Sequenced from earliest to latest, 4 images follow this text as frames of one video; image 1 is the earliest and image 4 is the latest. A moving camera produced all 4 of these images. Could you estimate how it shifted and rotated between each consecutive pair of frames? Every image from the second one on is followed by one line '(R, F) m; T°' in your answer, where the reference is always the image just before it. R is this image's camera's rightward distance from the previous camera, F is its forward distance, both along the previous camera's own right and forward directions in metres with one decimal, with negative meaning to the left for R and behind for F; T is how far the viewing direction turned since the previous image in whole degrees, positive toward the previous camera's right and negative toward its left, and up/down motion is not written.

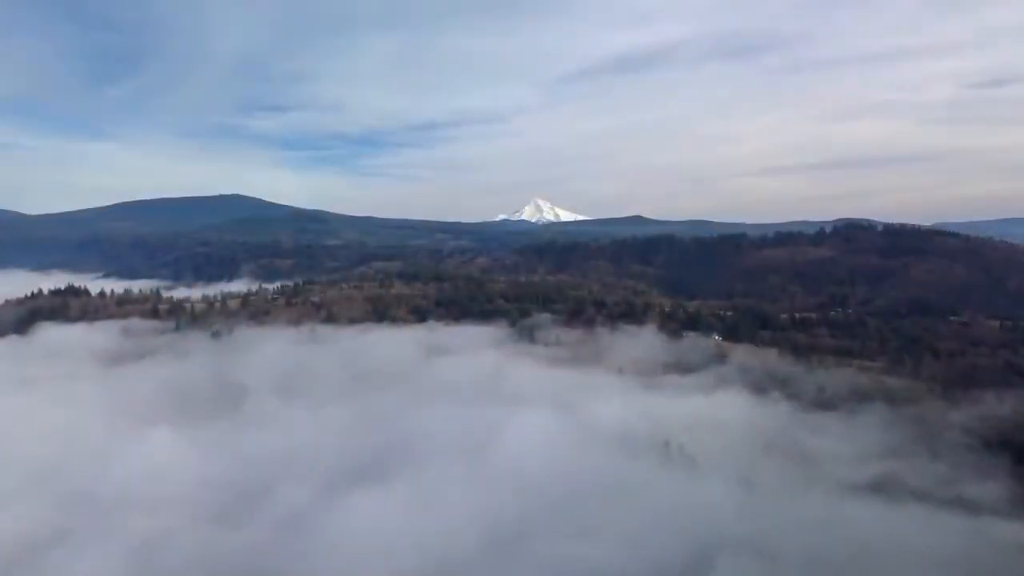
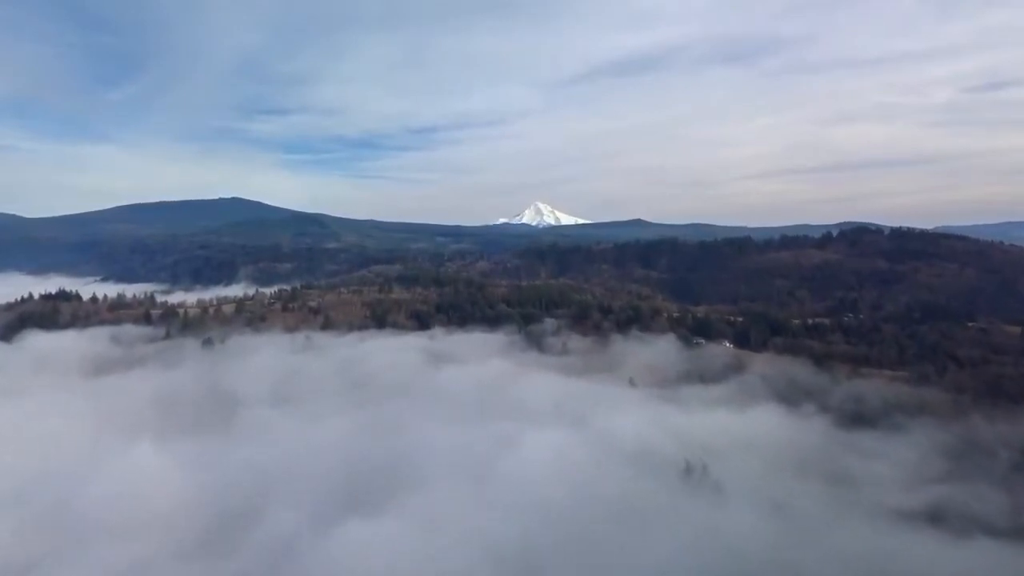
(-0.2, +1.3) m; 0°
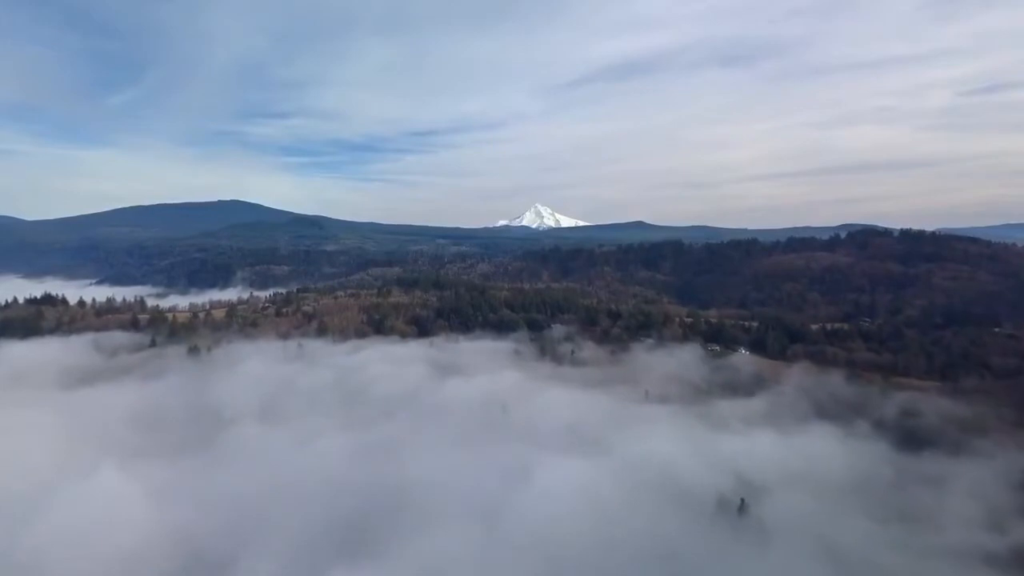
(-0.2, +2.0) m; 0°
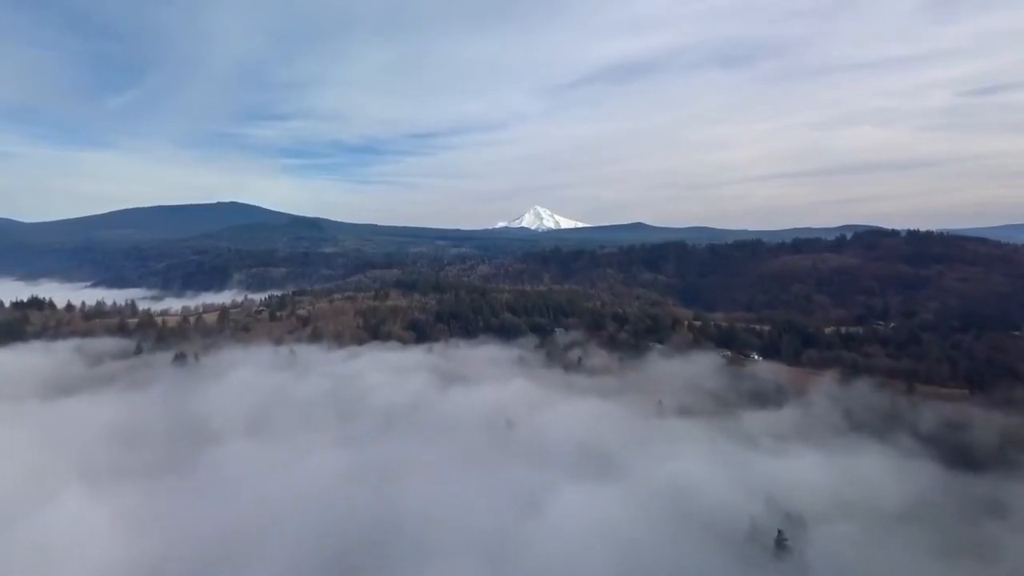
(-0.1, +1.5) m; 0°
